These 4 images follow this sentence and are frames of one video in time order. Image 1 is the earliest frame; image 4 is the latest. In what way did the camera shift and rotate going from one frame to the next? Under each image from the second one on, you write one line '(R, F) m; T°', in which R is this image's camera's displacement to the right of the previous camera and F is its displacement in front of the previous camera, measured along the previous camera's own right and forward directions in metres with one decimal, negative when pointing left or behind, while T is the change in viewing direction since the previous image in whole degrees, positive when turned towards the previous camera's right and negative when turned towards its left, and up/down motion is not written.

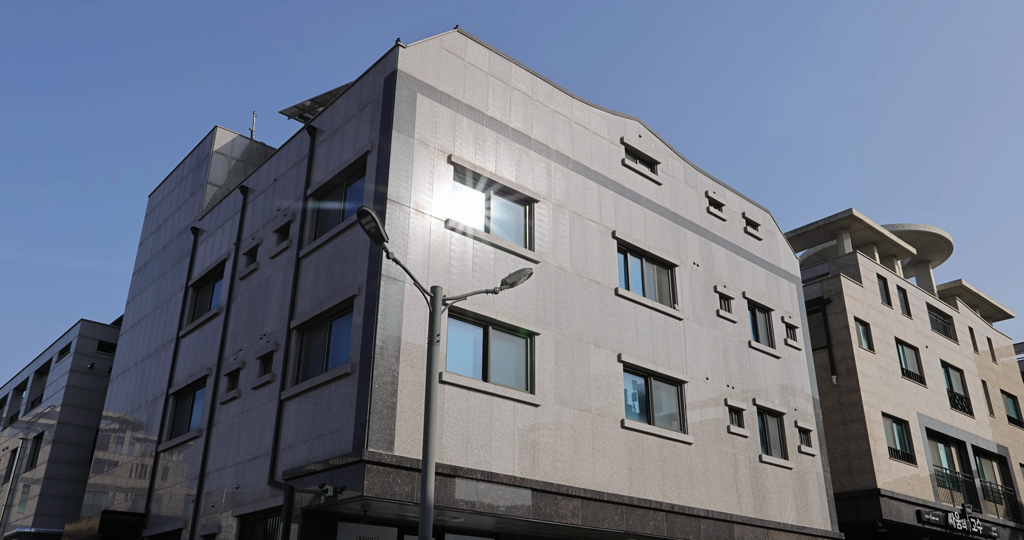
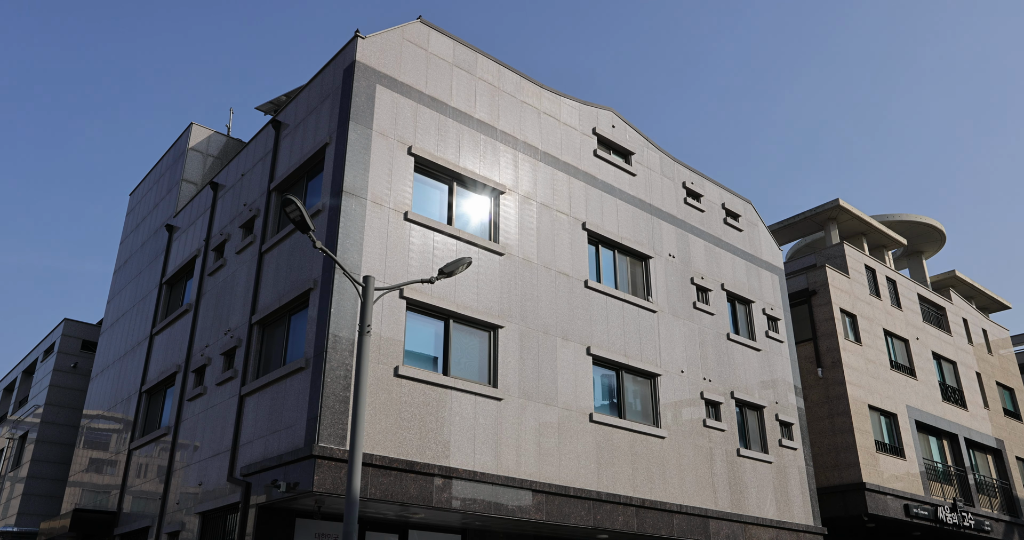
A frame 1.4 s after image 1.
(+1.0, +0.2) m; -1°
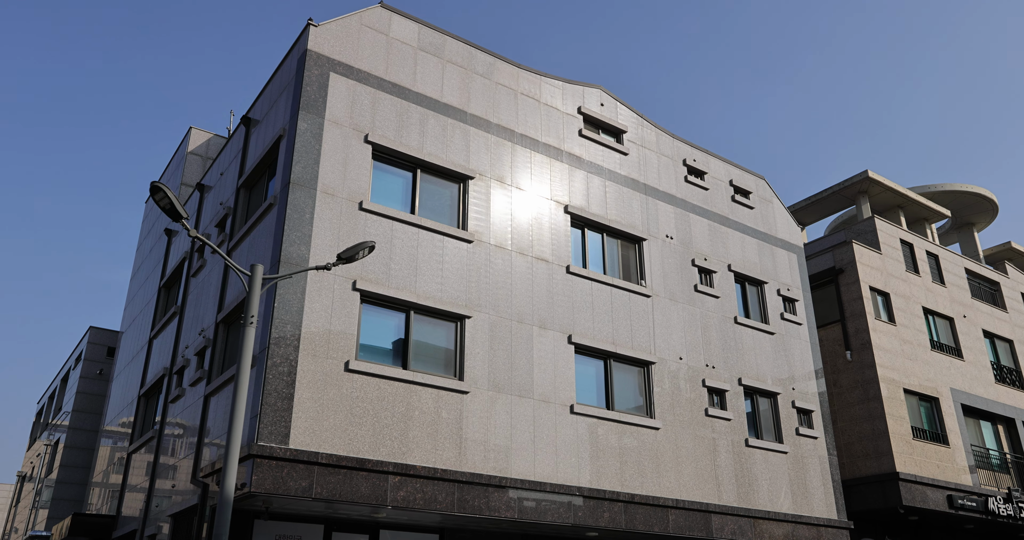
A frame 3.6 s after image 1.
(+2.2, +0.9) m; -5°
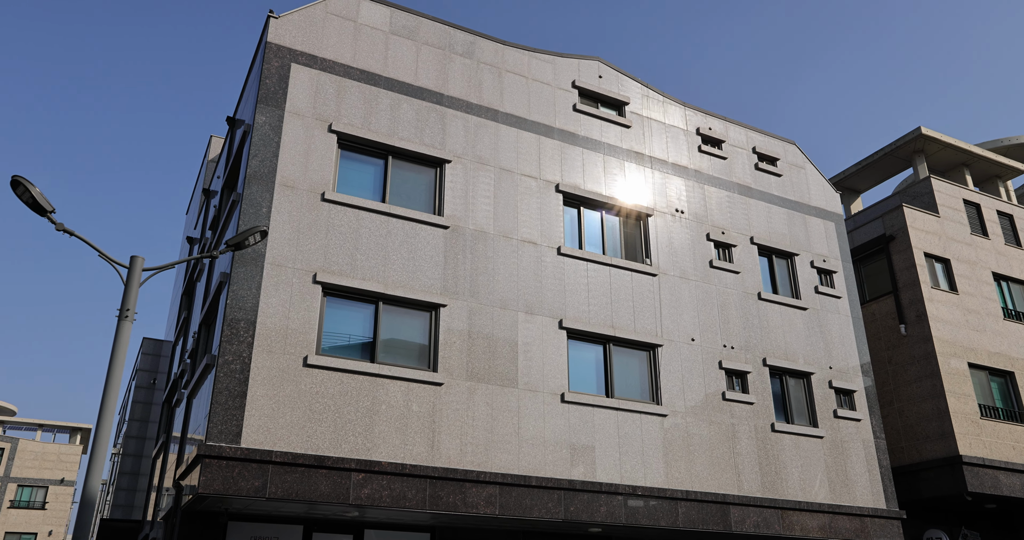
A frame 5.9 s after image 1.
(+2.4, +1.0) m; -7°
